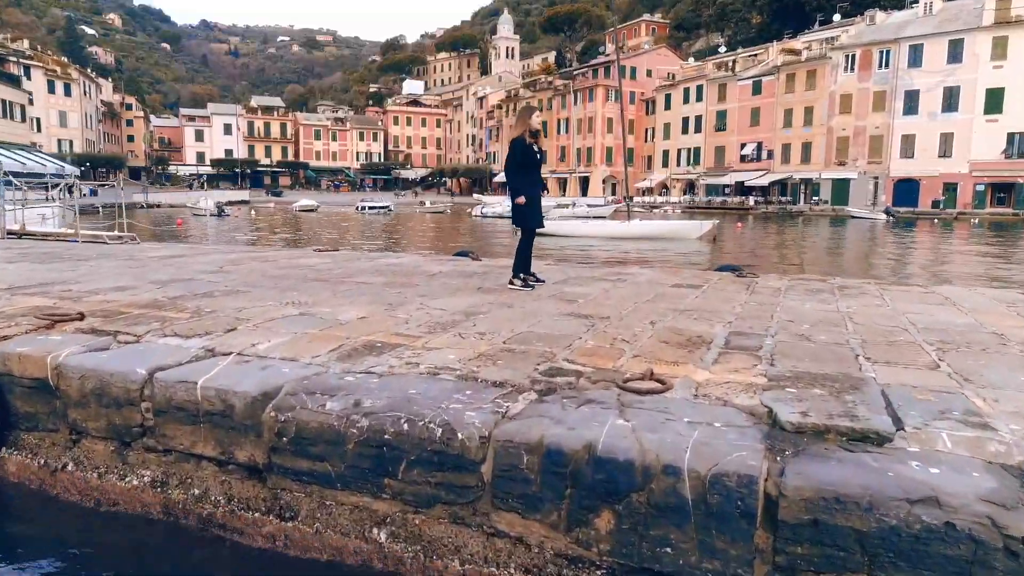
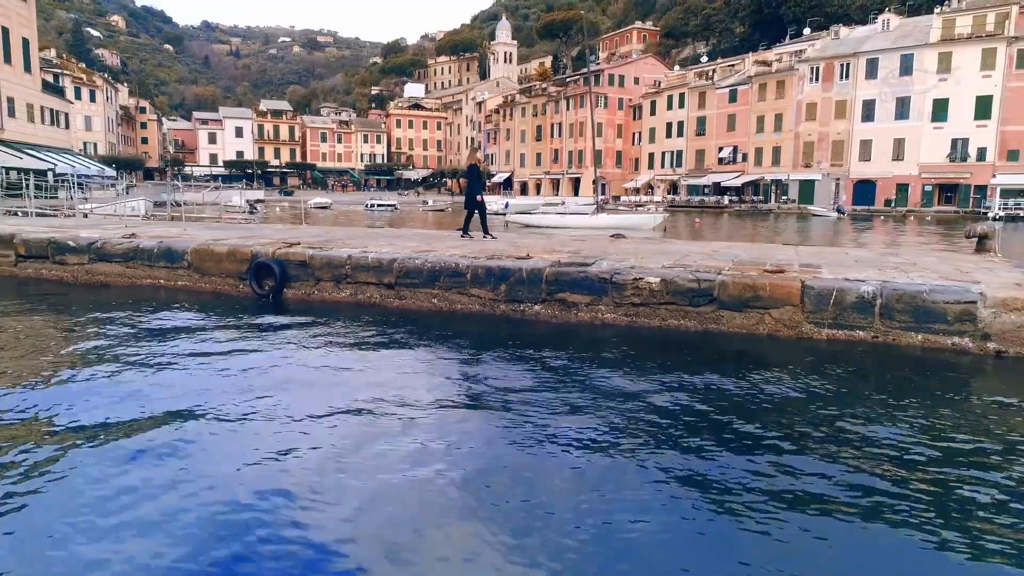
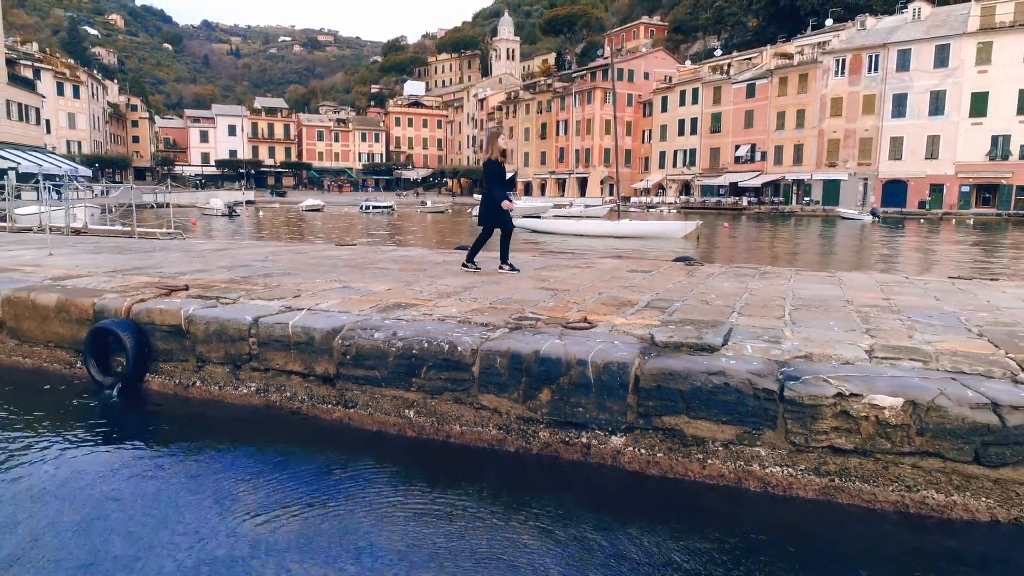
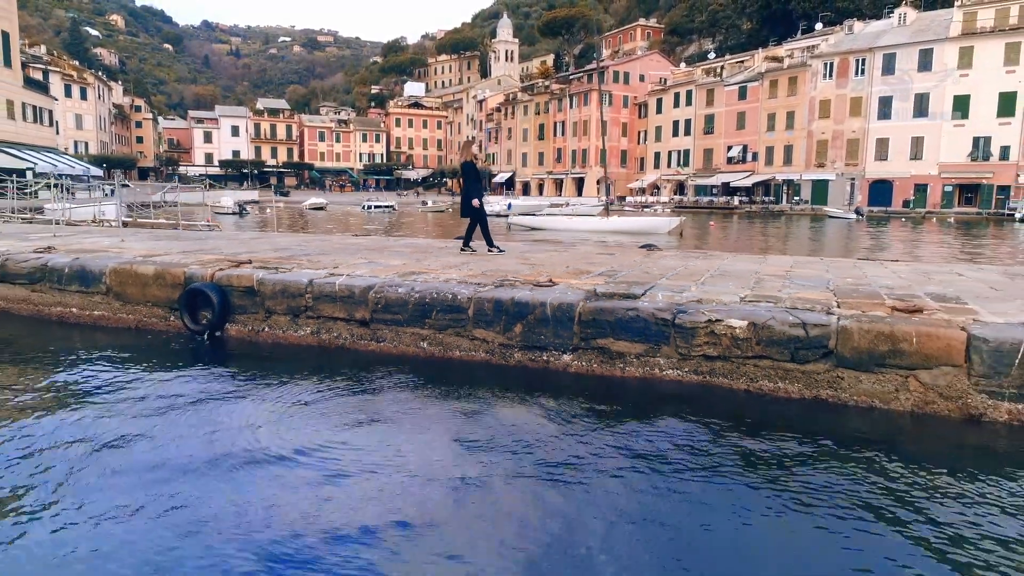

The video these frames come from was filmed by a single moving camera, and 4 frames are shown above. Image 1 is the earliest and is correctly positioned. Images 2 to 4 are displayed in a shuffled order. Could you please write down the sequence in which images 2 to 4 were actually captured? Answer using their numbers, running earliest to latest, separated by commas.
3, 4, 2
